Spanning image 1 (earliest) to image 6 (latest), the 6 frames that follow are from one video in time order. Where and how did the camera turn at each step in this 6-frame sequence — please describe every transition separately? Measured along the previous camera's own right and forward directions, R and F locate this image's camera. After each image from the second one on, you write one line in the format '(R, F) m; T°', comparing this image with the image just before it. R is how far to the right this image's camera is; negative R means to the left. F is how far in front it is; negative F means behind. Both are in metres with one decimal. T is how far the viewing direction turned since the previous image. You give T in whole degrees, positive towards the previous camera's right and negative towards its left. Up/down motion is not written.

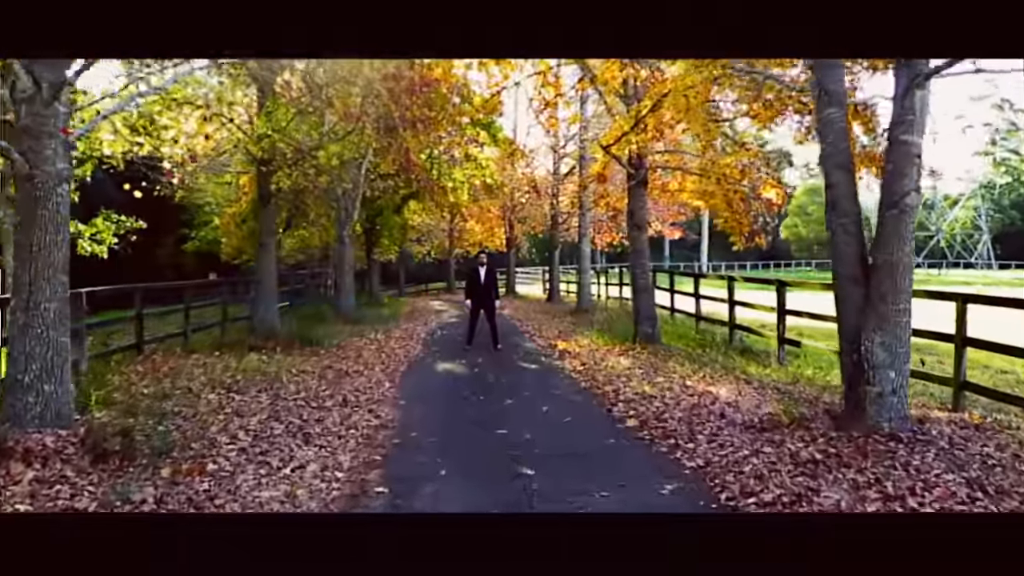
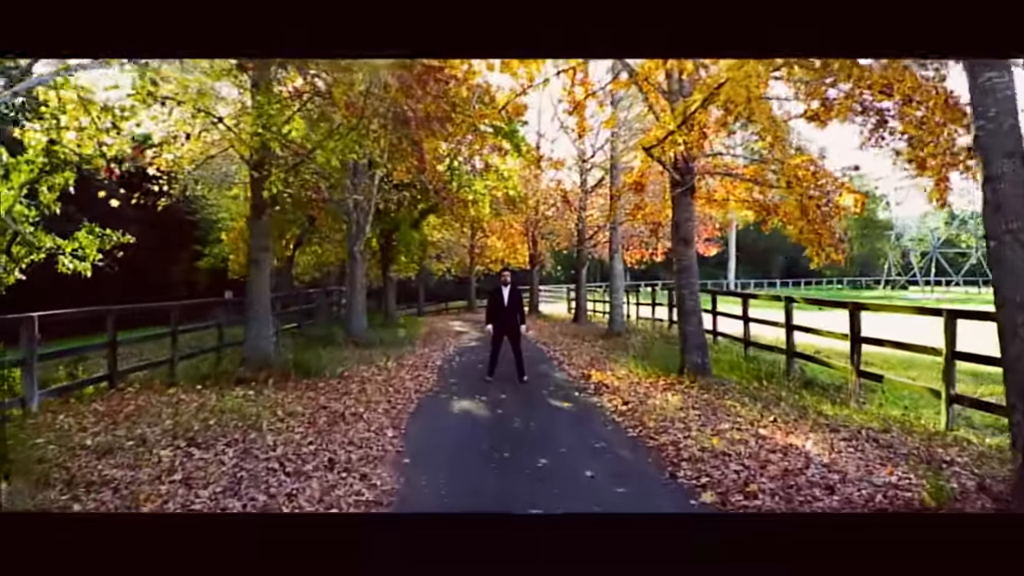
(0.0, +0.6) m; -1°
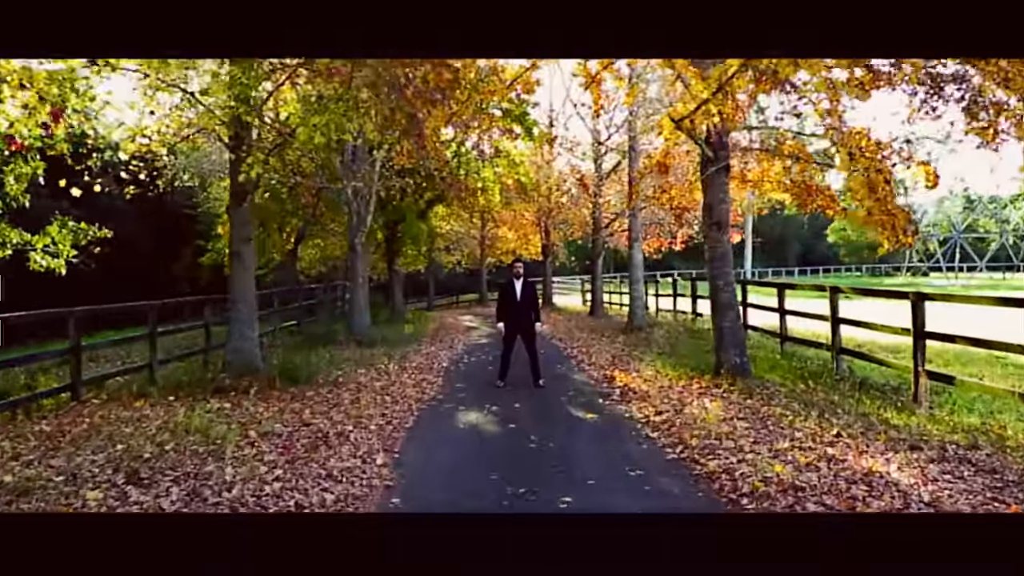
(0.0, +0.4) m; -1°
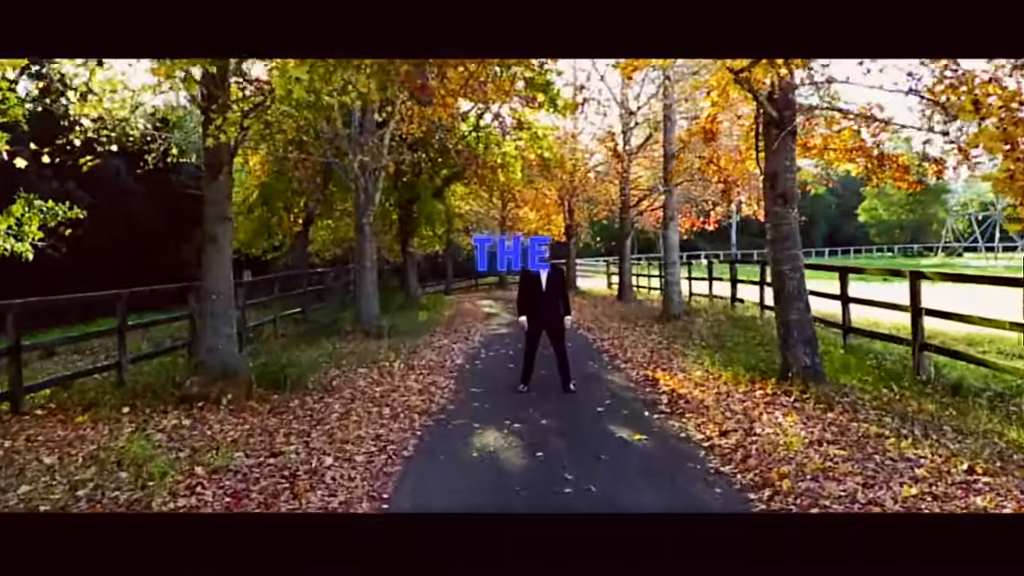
(0.0, +0.5) m; -1°
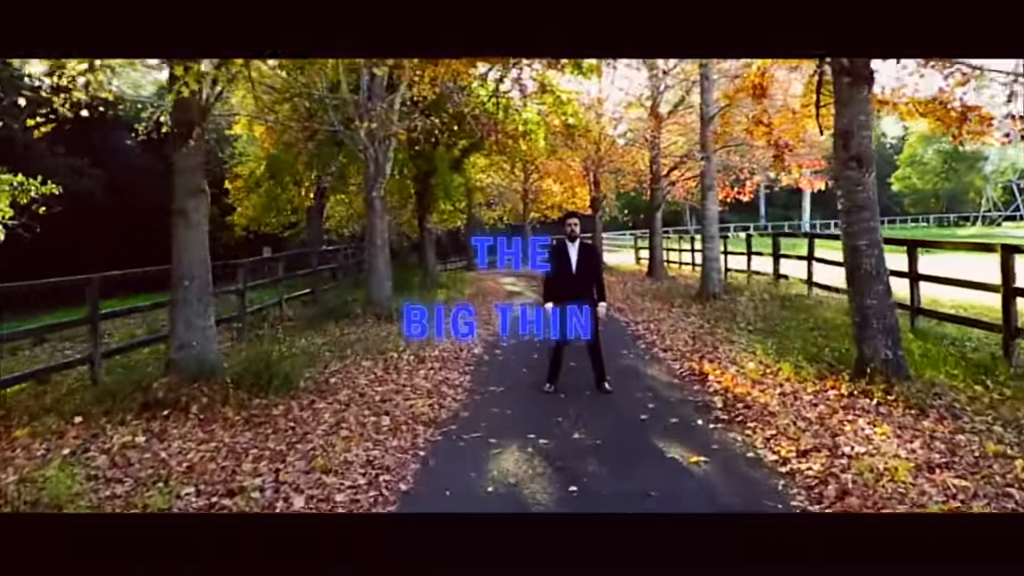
(0.0, +0.4) m; -1°
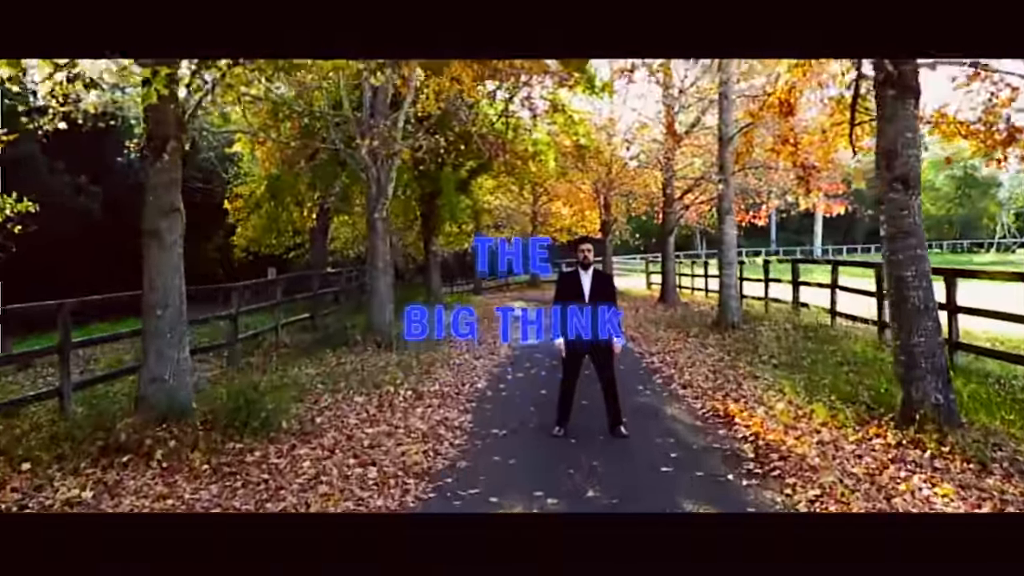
(0.0, +0.2) m; 0°
